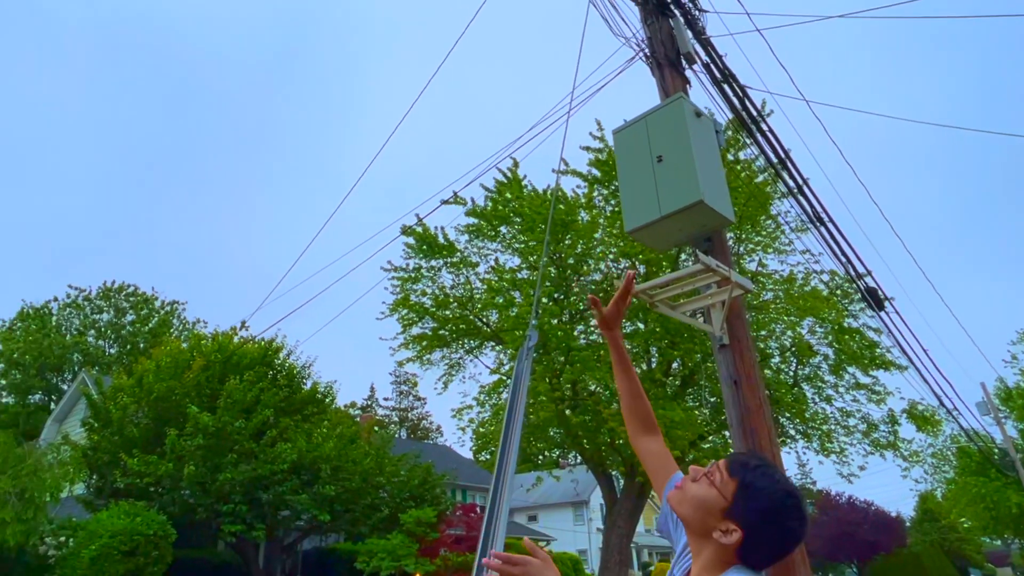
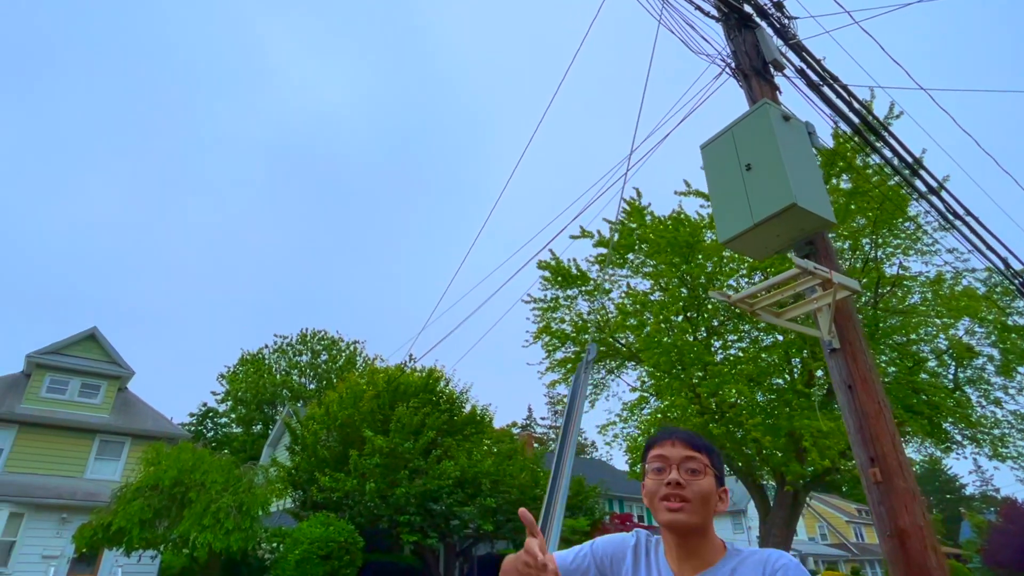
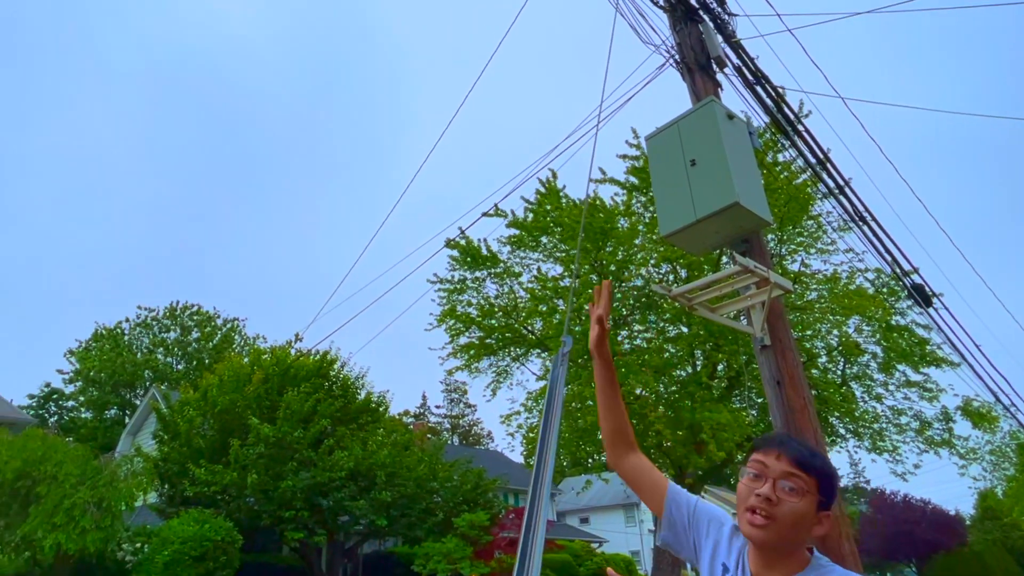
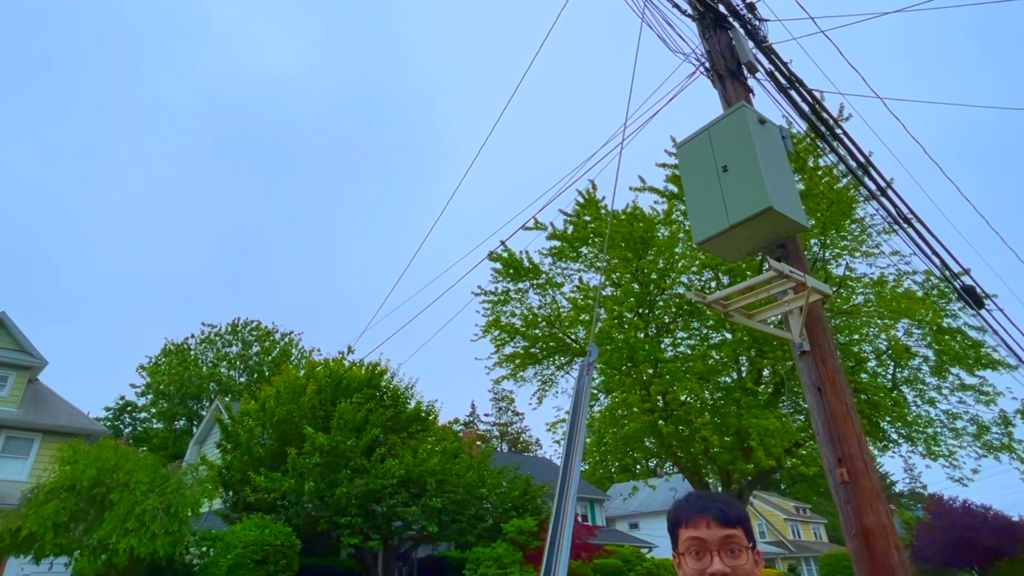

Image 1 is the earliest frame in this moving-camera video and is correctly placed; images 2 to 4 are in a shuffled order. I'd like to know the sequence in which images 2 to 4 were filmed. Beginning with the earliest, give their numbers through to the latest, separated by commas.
3, 4, 2
